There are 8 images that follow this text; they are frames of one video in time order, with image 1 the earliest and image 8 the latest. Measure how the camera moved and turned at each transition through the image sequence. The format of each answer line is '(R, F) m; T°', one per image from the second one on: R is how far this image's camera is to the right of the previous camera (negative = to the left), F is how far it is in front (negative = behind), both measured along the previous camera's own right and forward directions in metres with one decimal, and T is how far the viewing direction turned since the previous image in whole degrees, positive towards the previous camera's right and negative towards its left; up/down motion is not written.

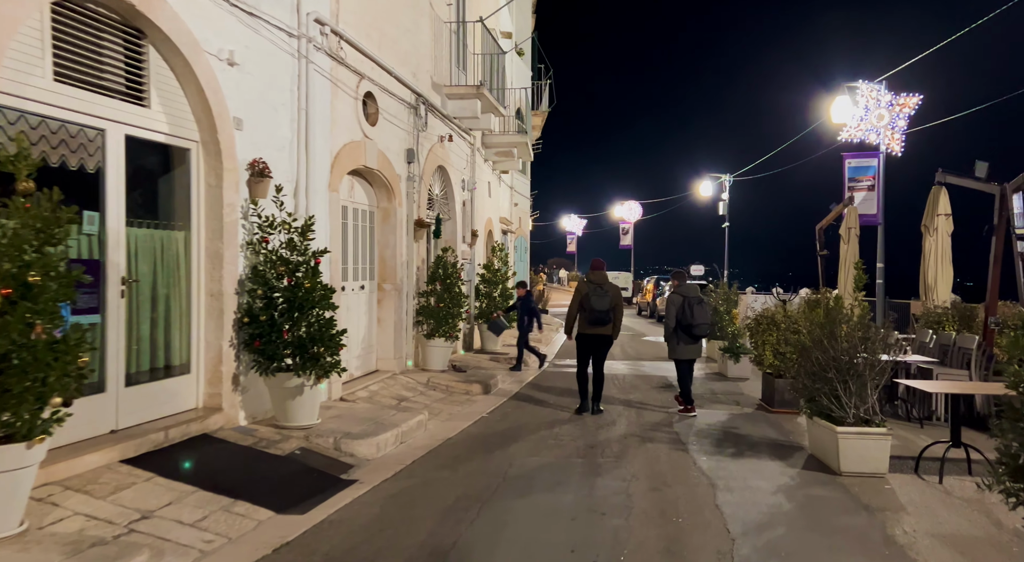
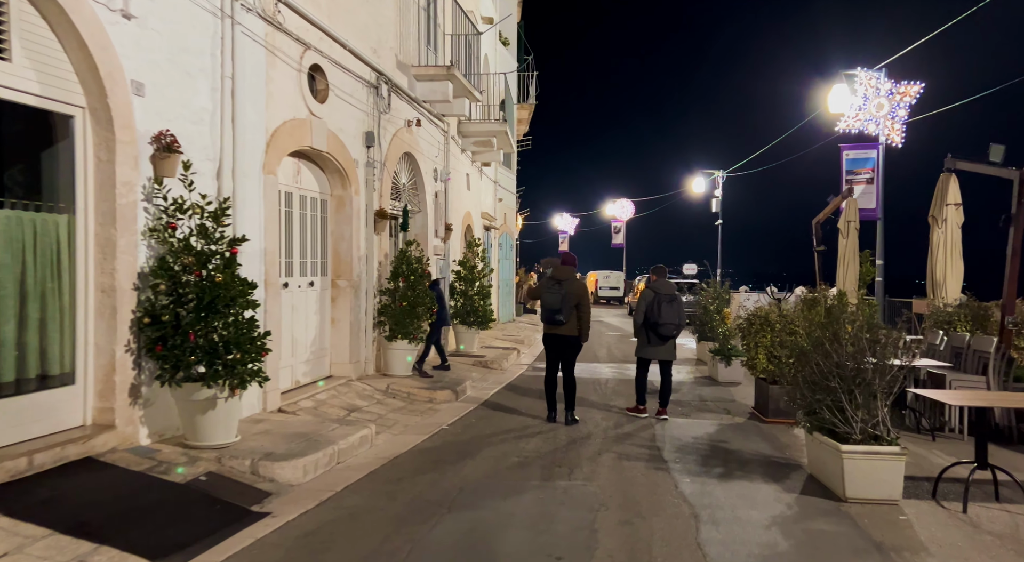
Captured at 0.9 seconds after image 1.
(+0.3, +1.0) m; 0°
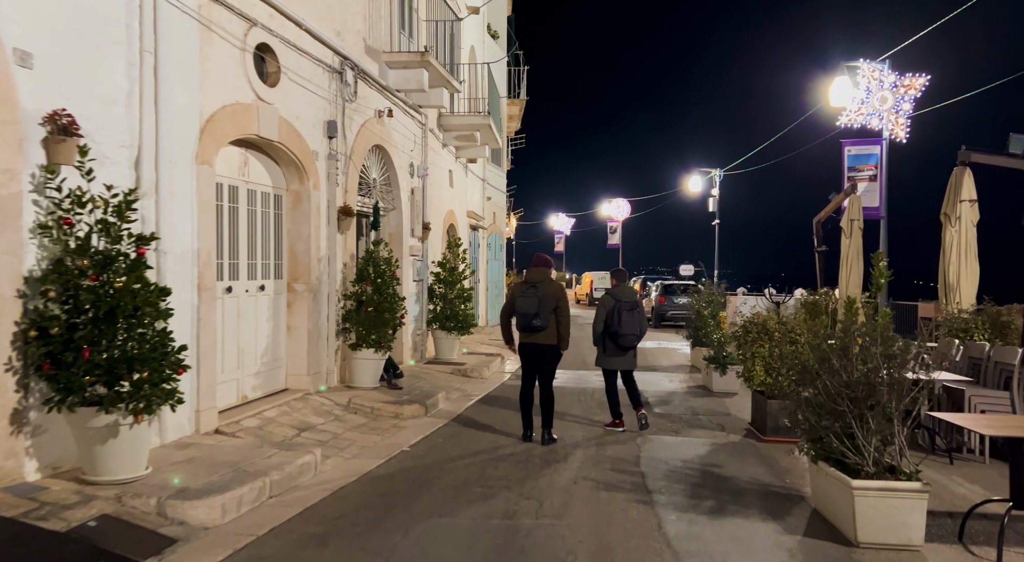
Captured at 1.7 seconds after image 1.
(+0.3, +0.8) m; 0°
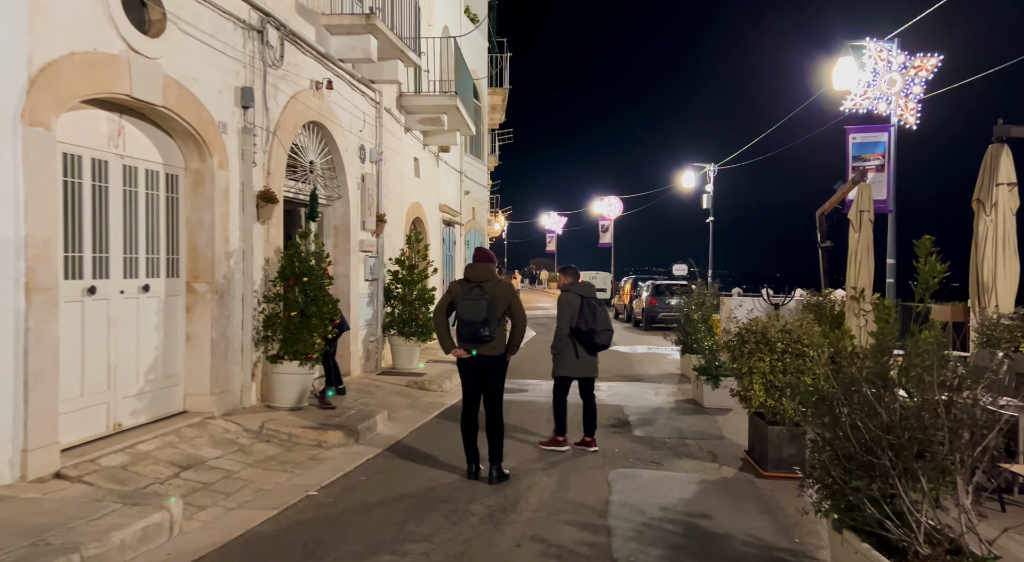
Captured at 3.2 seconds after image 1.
(+0.5, +1.5) m; 0°
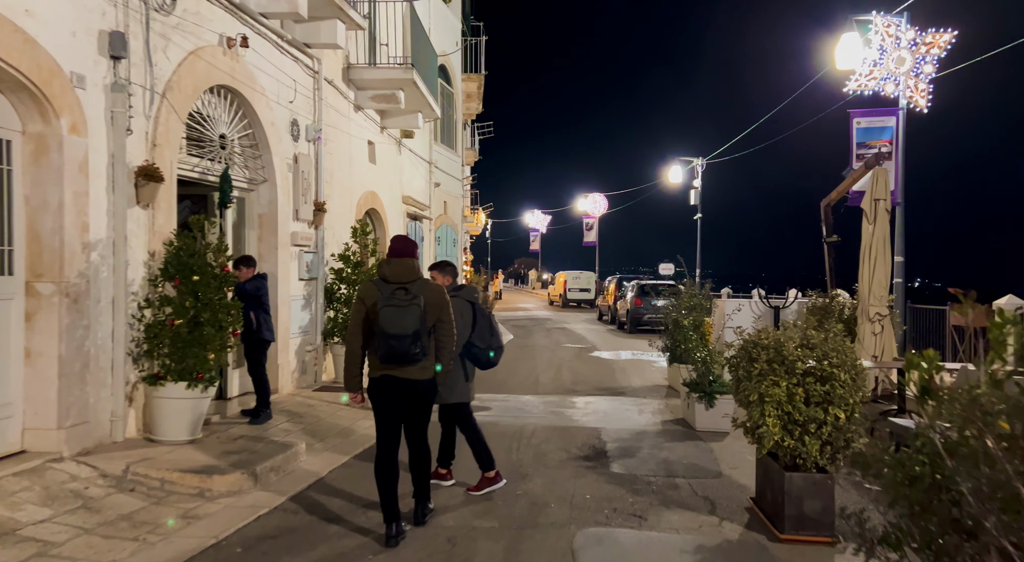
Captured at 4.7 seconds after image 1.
(+0.3, +1.6) m; +1°
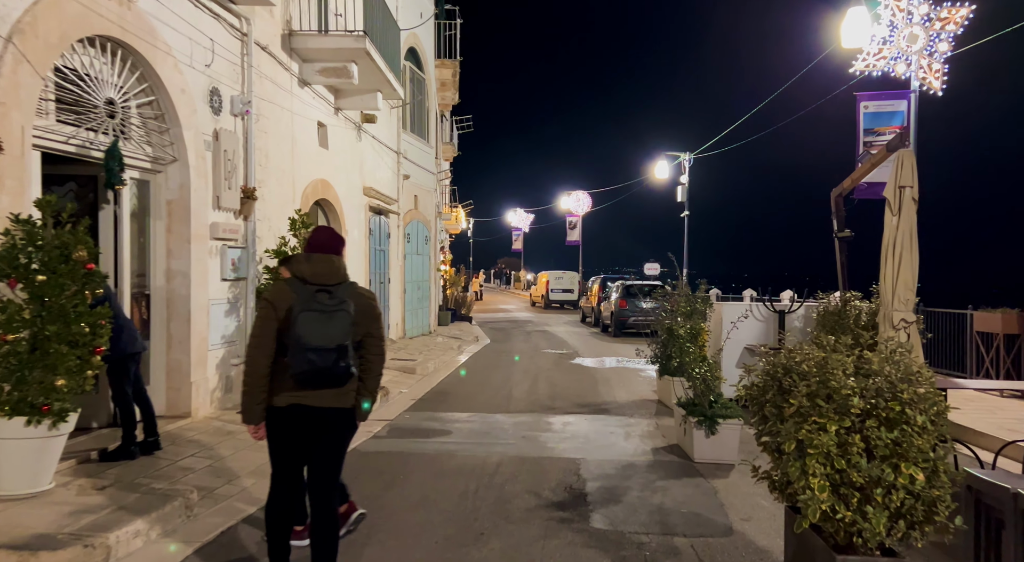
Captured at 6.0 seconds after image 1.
(+0.2, +1.5) m; +1°
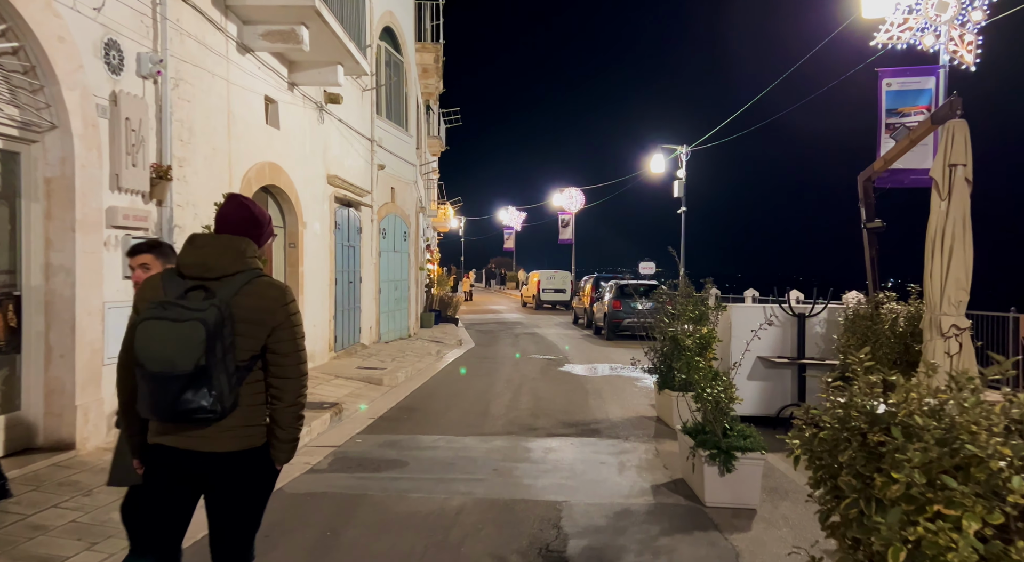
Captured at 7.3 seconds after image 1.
(+0.2, +1.4) m; 0°
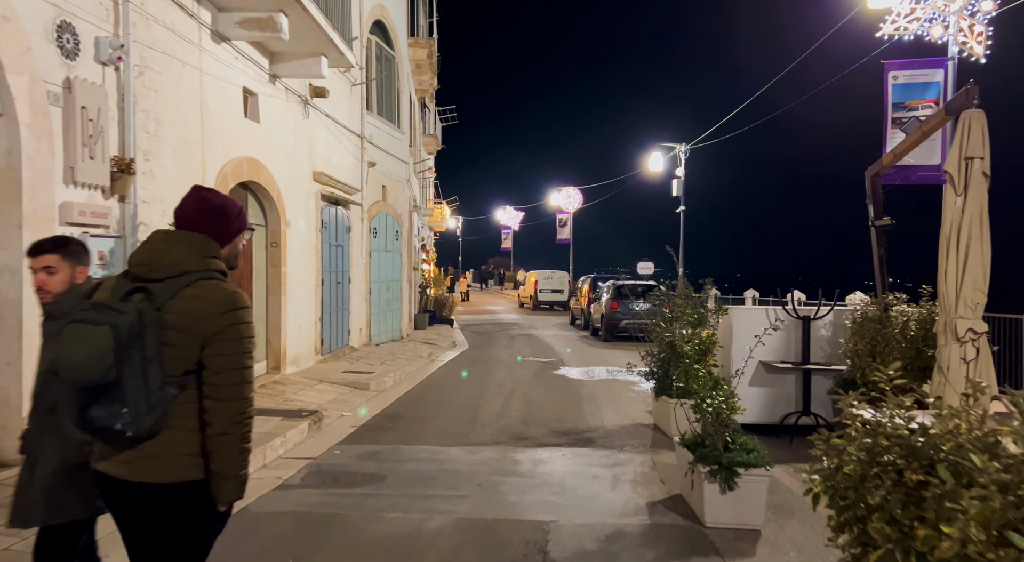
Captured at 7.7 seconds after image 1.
(+0.1, +0.4) m; 0°
